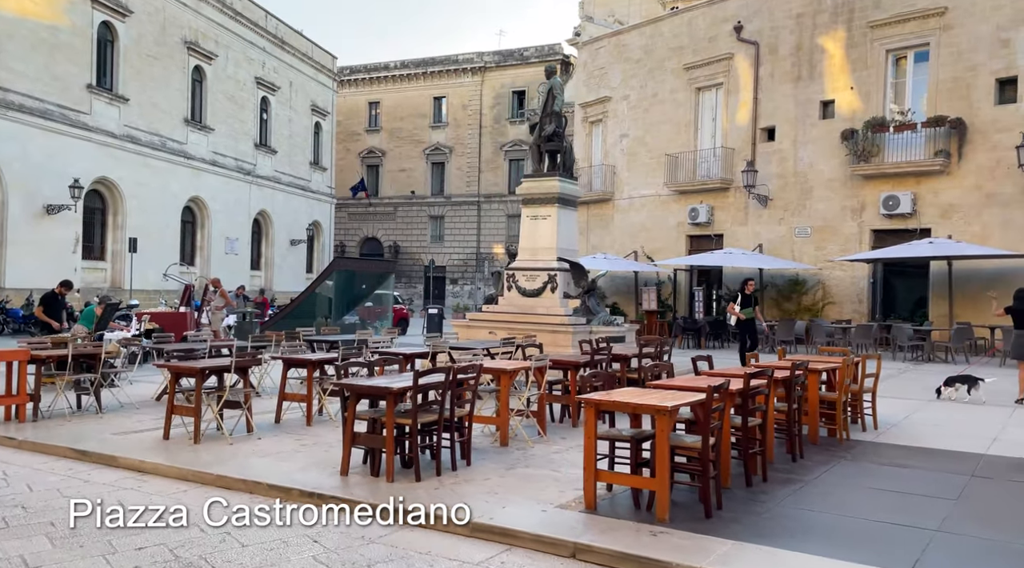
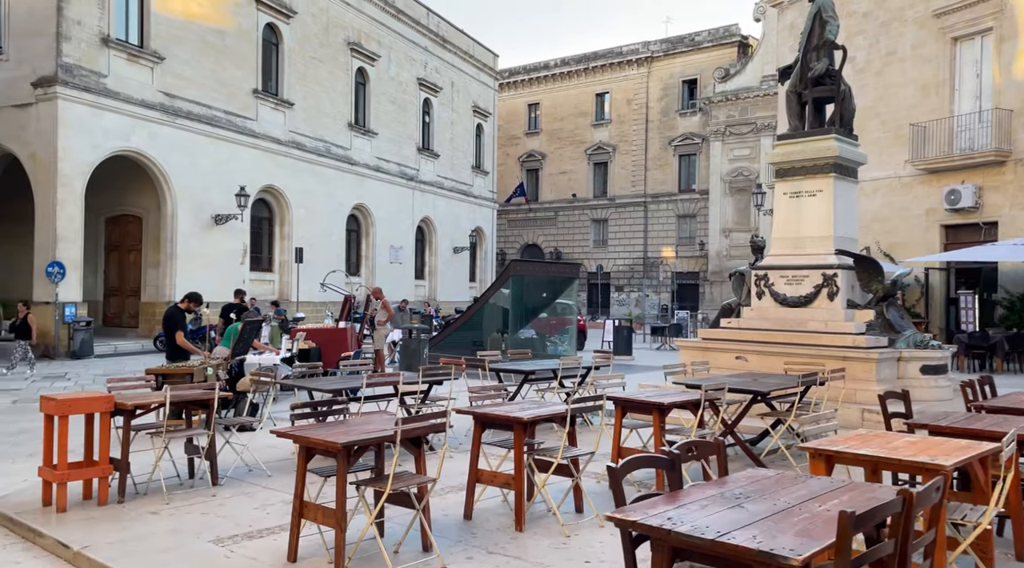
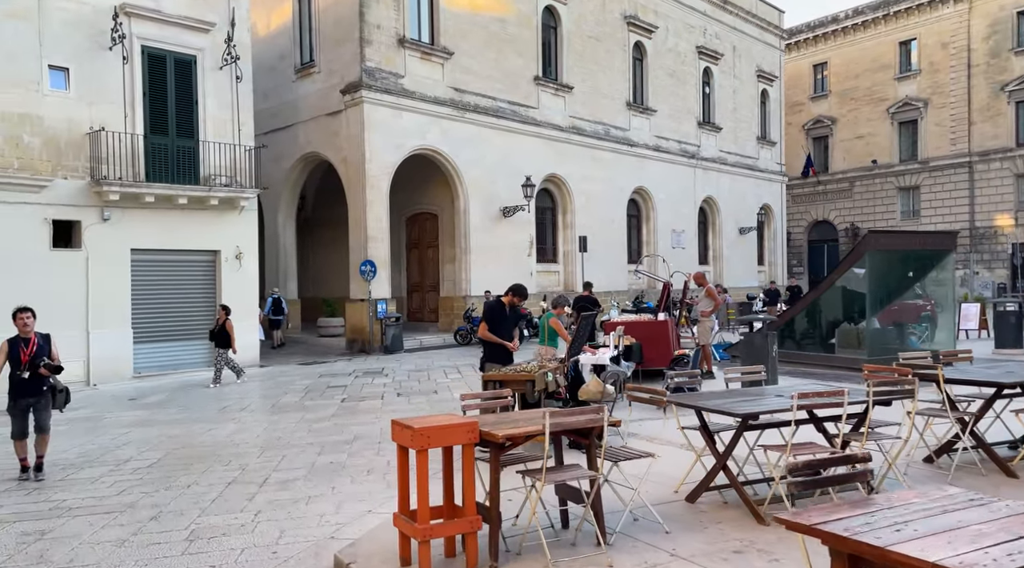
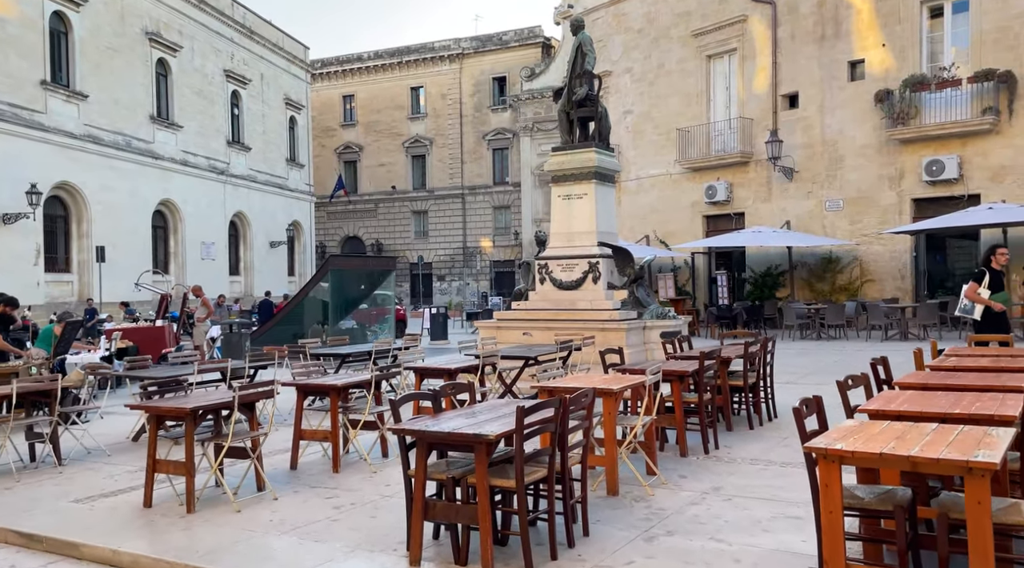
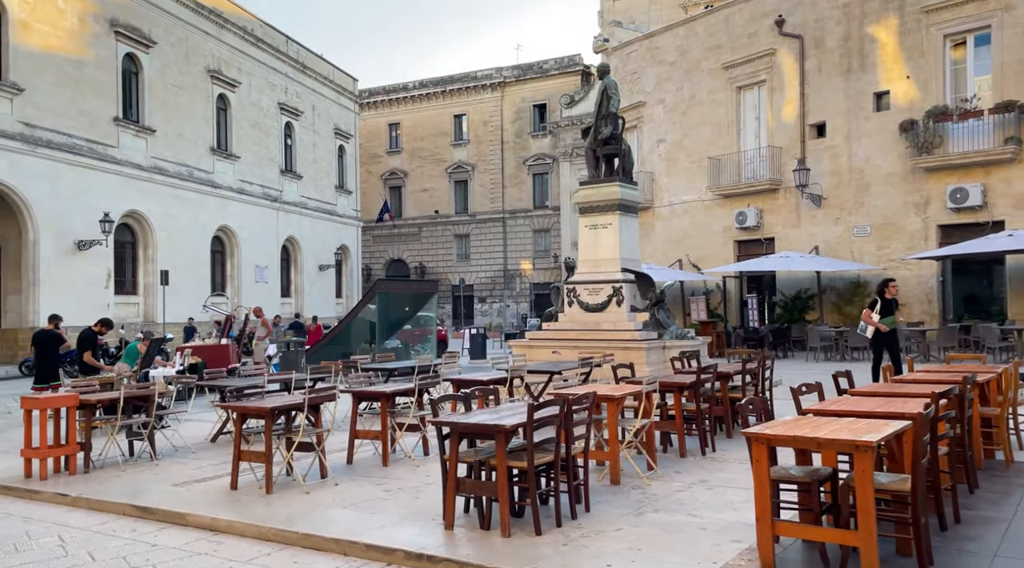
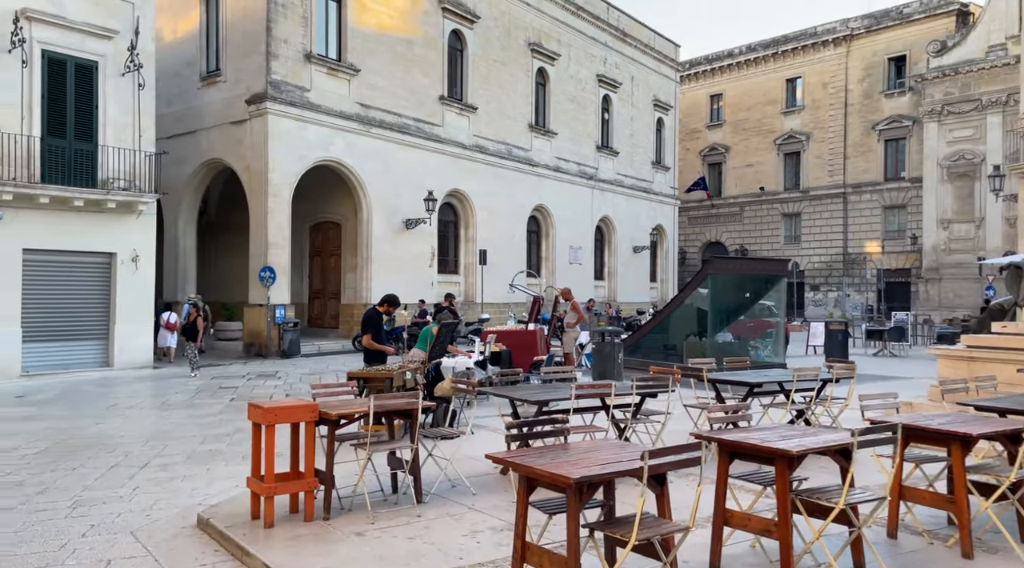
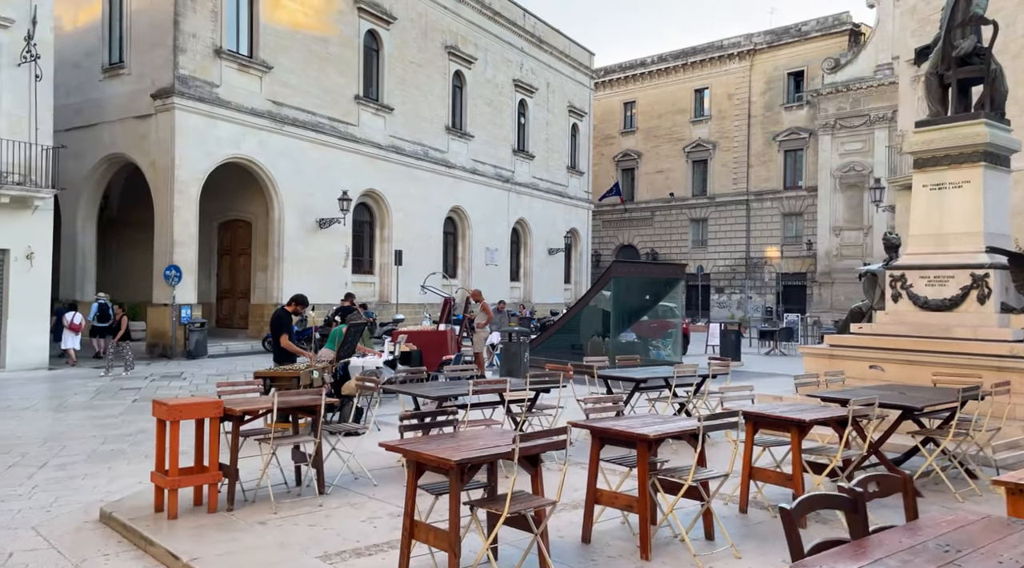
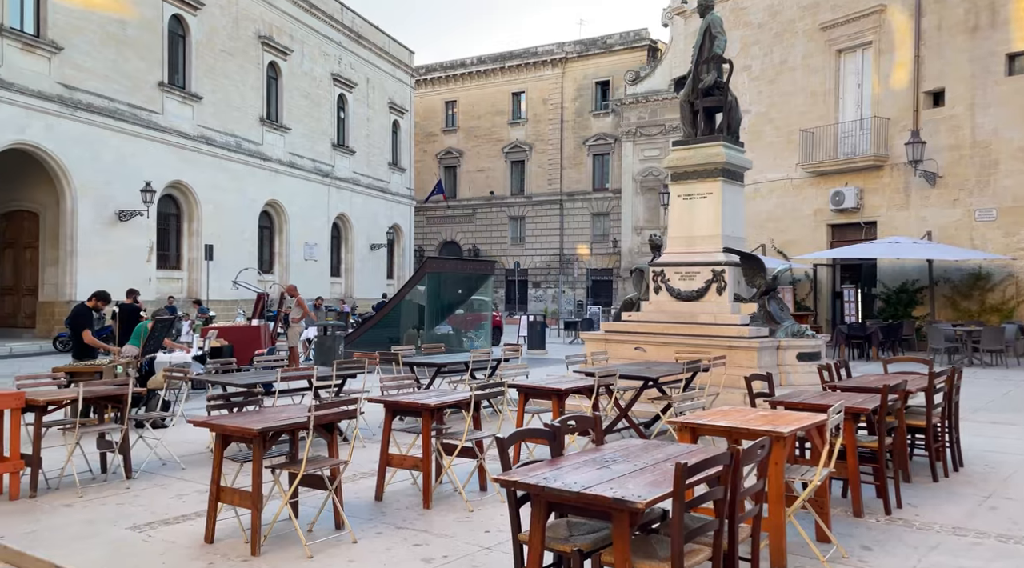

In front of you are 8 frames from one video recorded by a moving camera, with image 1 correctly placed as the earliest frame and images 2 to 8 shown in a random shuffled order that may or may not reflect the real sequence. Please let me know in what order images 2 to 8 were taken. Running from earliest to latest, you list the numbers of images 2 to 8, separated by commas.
5, 4, 8, 2, 7, 6, 3
